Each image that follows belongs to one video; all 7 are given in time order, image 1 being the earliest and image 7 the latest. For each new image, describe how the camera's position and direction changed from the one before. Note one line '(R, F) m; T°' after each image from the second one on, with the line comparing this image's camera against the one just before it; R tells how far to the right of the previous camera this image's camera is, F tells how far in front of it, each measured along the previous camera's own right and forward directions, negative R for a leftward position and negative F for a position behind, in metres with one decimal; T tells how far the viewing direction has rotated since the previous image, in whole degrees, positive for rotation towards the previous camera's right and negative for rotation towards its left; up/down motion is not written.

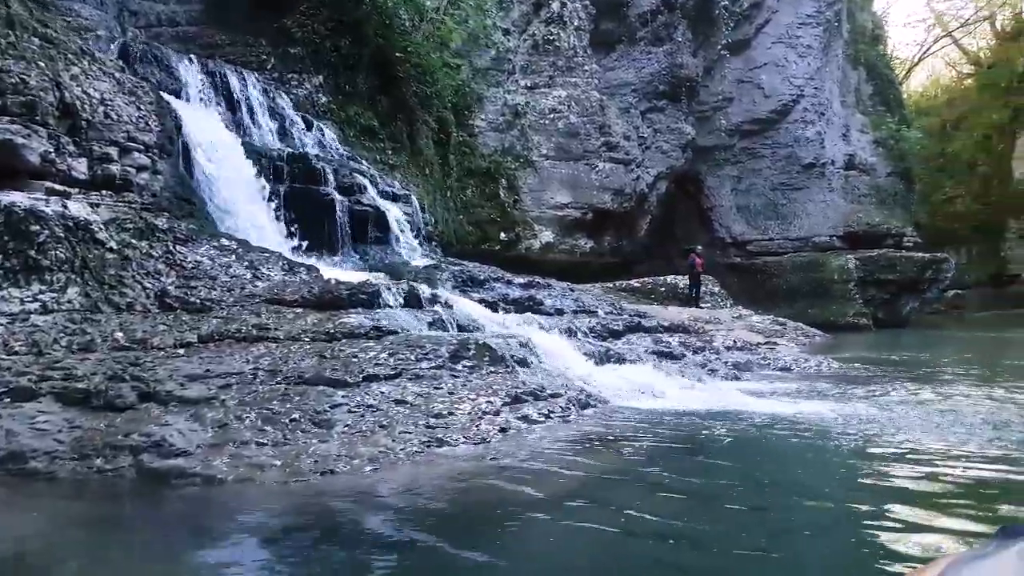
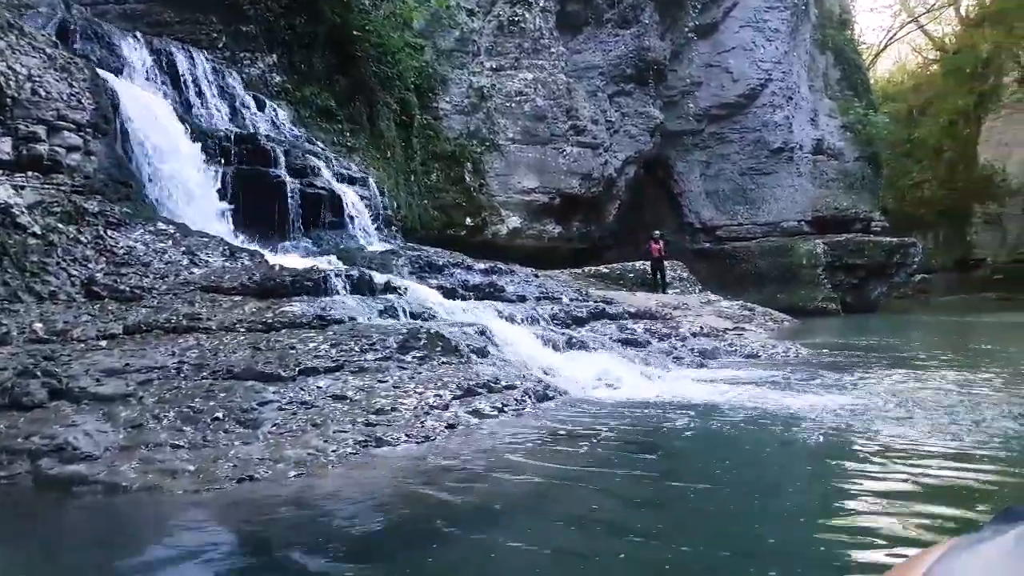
(+0.2, +0.4) m; +2°
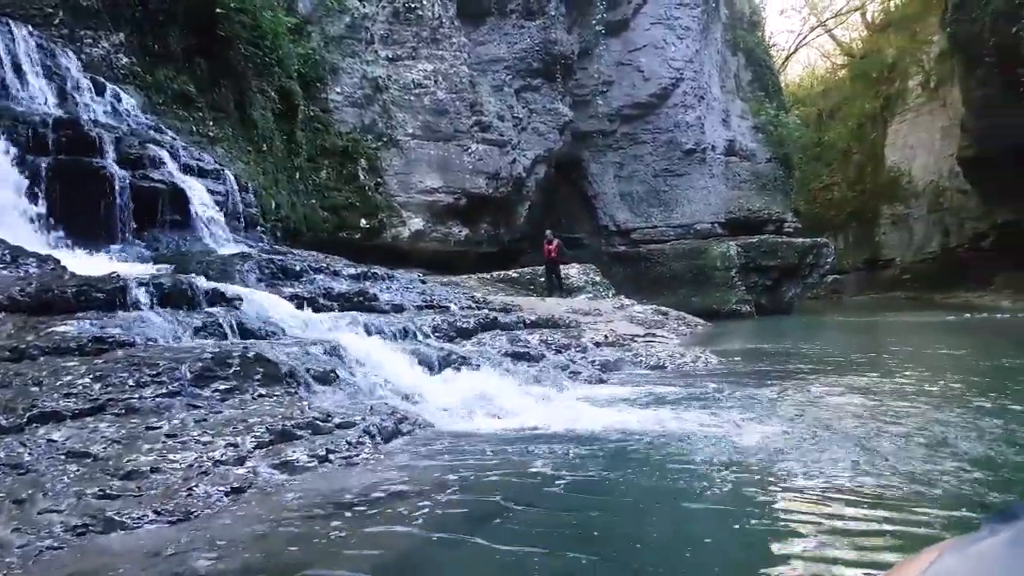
(+0.5, +1.2) m; +6°
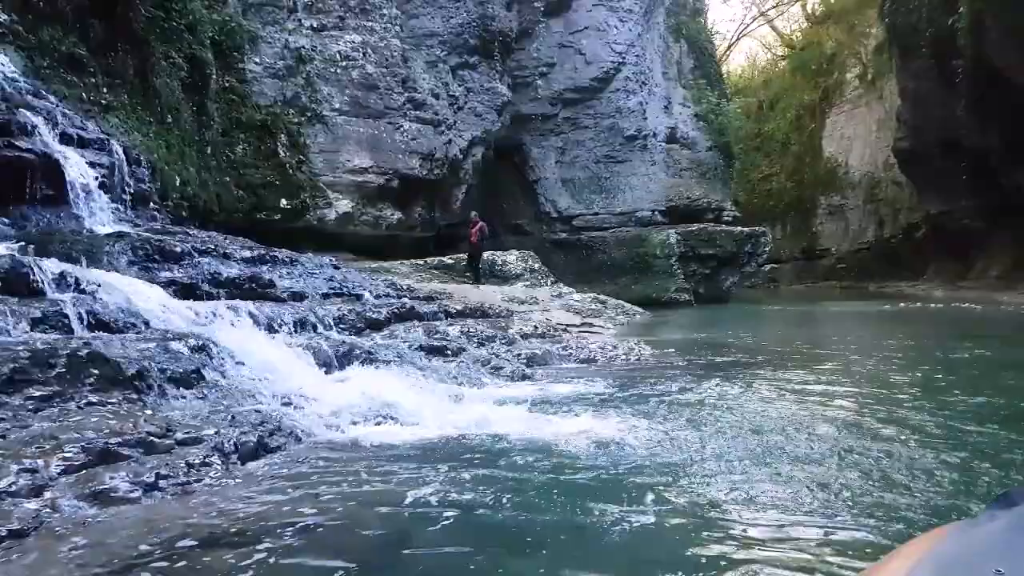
(+0.3, +0.7) m; +4°
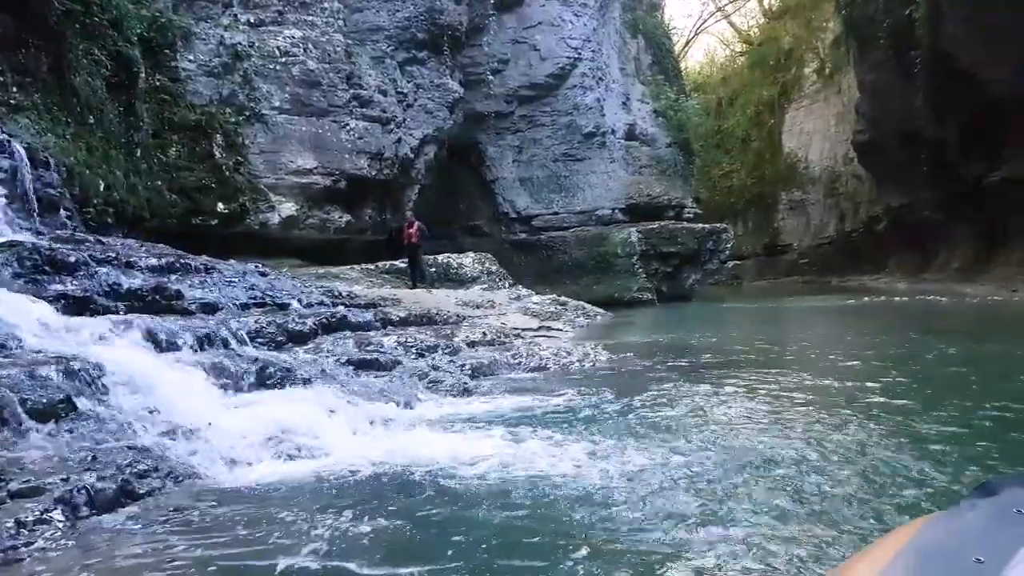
(+0.2, +0.6) m; +2°
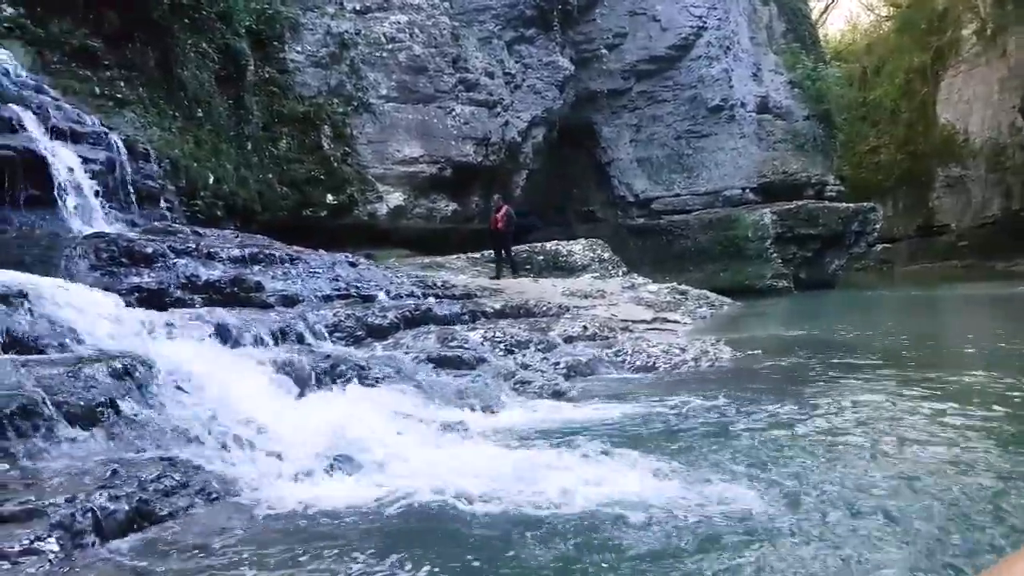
(+0.2, +0.8) m; -9°
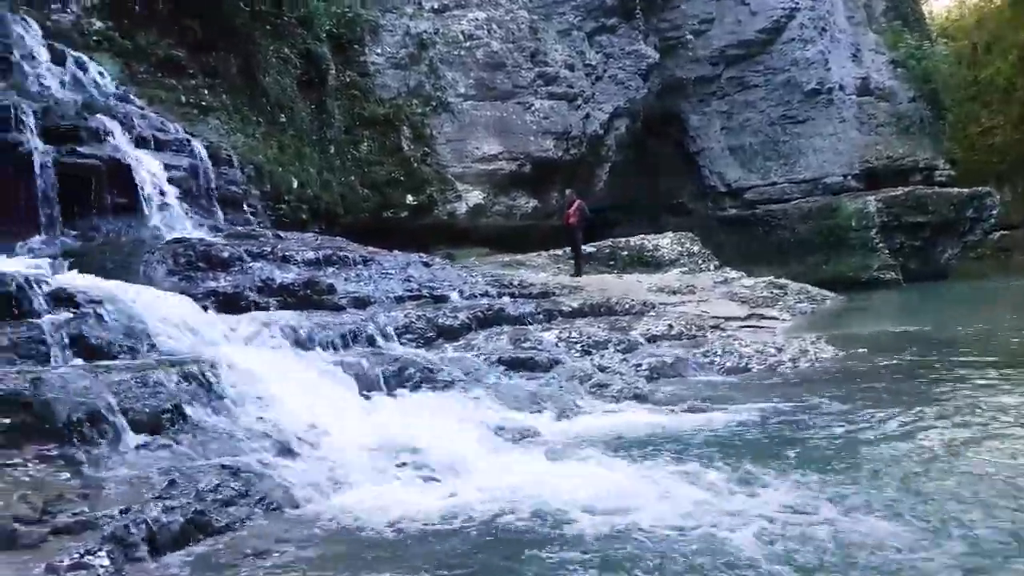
(+0.1, +0.3) m; -7°
